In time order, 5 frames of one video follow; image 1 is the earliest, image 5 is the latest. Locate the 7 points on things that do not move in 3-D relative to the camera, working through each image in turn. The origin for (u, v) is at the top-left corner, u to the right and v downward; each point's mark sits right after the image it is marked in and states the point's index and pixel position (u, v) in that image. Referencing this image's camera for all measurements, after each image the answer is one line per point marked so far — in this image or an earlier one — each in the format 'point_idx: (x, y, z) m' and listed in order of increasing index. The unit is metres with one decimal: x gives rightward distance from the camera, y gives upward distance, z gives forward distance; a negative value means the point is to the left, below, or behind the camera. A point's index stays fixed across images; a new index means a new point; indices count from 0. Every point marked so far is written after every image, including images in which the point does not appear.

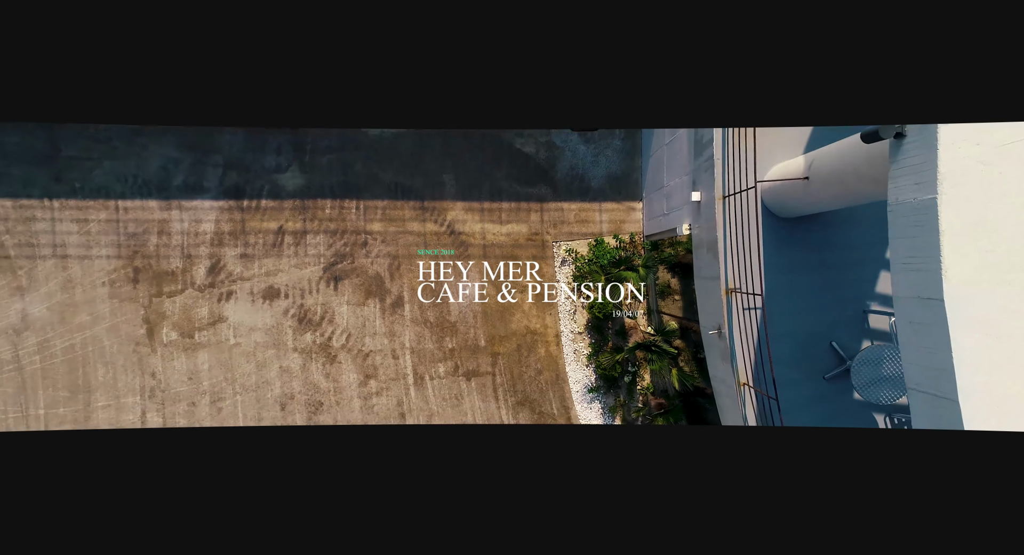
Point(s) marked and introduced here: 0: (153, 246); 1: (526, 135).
0: (-7.9, +0.7, +10.8) m
1: (+0.3, +3.3, +11.1) m
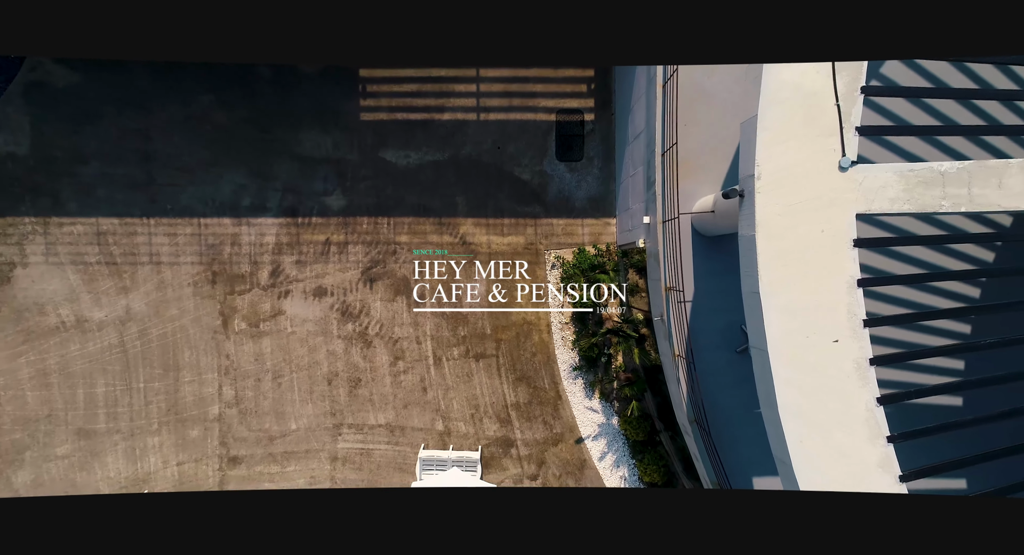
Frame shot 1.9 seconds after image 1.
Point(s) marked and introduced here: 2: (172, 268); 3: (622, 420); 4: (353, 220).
0: (-7.9, +0.7, +13.6) m
1: (+0.3, +3.2, +13.9) m
2: (-9.3, +0.2, +13.5) m
3: (+3.1, -3.9, +13.5) m
4: (-4.5, +1.6, +13.8) m
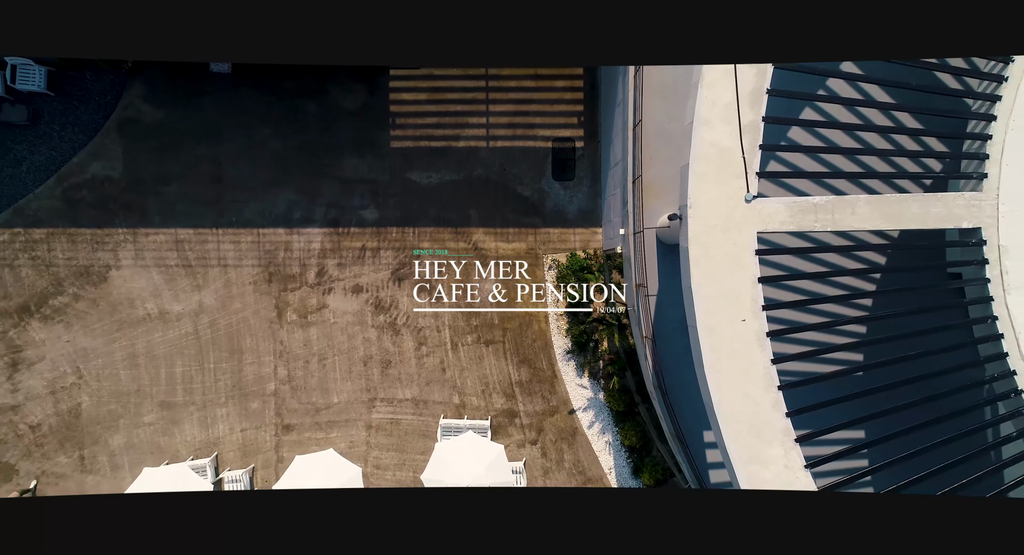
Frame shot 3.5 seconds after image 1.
0: (-7.8, +0.7, +16.5) m
1: (+0.5, +3.2, +16.8) m
2: (-9.2, +0.3, +16.4) m
3: (+3.2, -3.9, +16.4) m
4: (-4.3, +1.6, +16.7) m
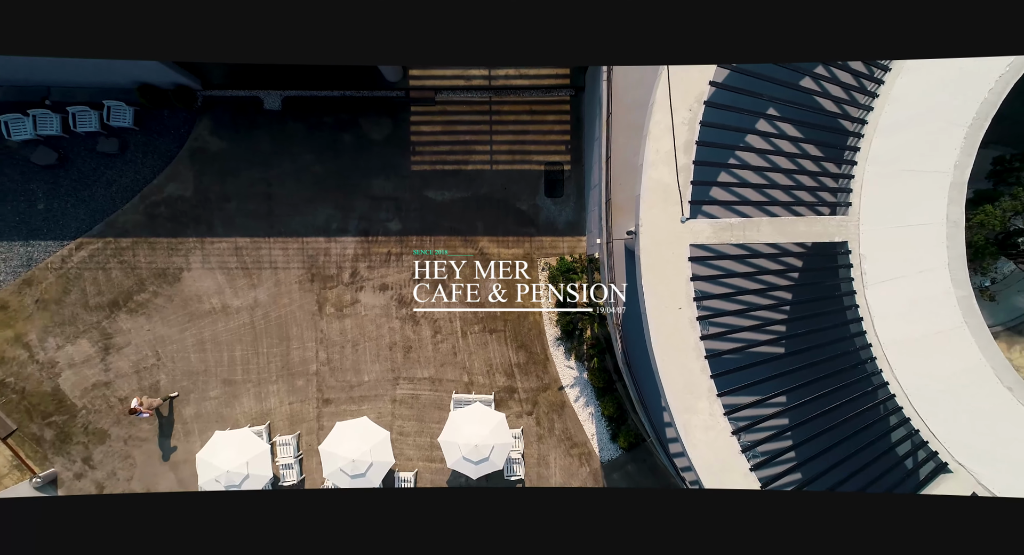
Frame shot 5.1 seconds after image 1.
0: (-7.8, +0.6, +20.0) m
1: (+0.4, +3.2, +20.3) m
2: (-9.2, +0.2, +19.9) m
3: (+3.2, -3.9, +19.9) m
4: (-4.3, +1.6, +20.3) m
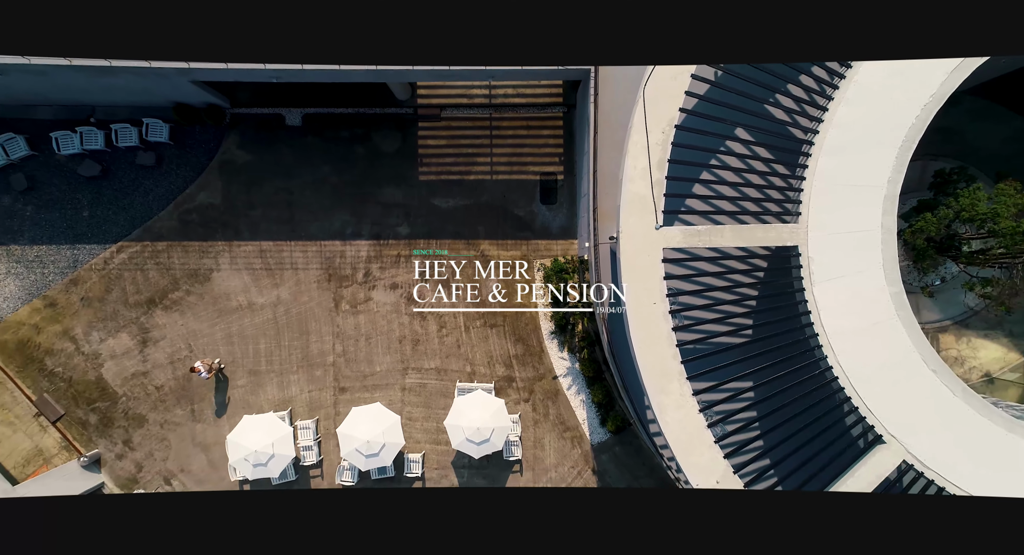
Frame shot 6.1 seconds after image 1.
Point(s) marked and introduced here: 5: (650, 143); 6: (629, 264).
0: (-7.9, +0.7, +22.1) m
1: (+0.4, +3.2, +22.4) m
2: (-9.3, +0.2, +22.0) m
3: (+3.1, -3.9, +22.0) m
4: (-4.4, +1.6, +22.3) m
5: (+4.3, +4.2, +15.3) m
6: (+3.6, +0.4, +15.0) m
